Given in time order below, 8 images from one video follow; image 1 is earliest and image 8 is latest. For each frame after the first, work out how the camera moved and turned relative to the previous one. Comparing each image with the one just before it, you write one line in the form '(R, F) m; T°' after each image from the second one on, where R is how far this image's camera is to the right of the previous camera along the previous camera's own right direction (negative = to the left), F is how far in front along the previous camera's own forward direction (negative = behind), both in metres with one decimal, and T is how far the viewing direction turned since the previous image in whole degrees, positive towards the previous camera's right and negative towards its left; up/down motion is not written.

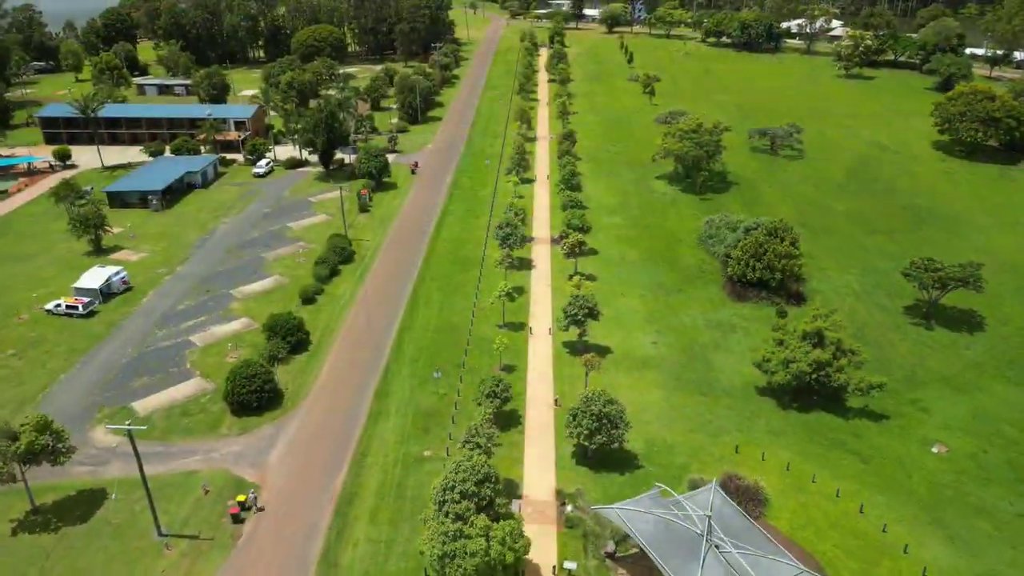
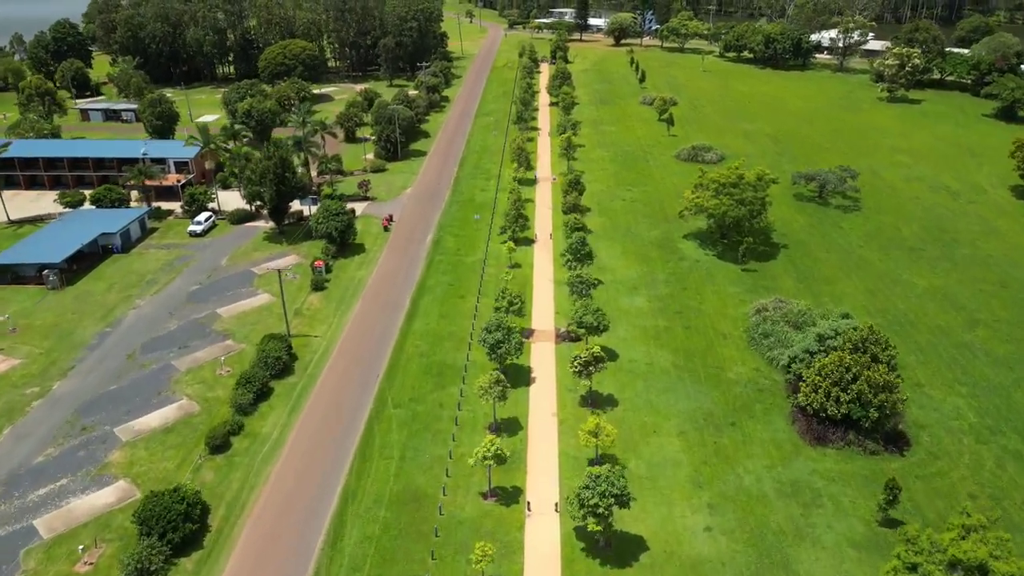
(+0.5, +15.4) m; 0°
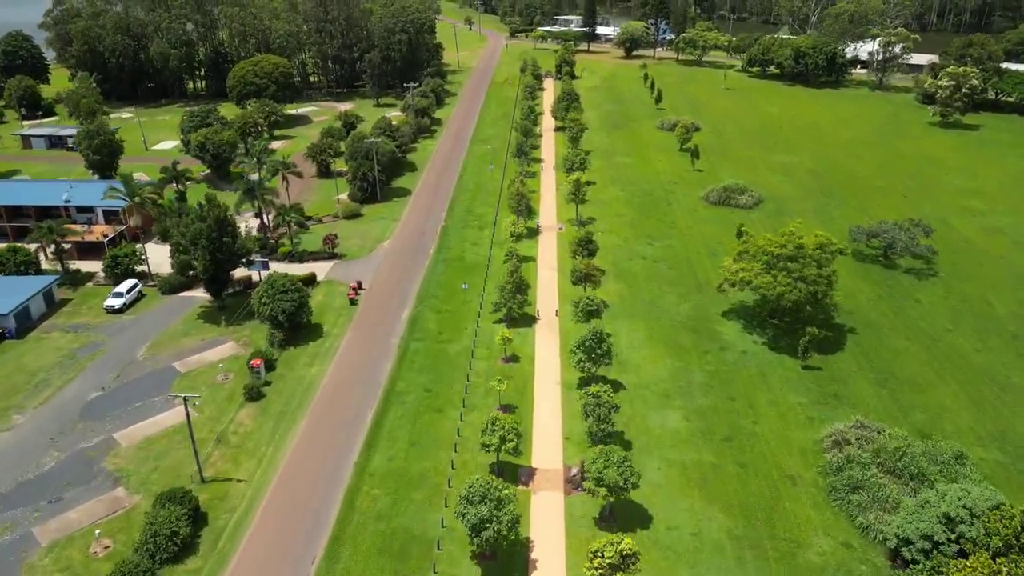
(+0.5, +13.3) m; 0°
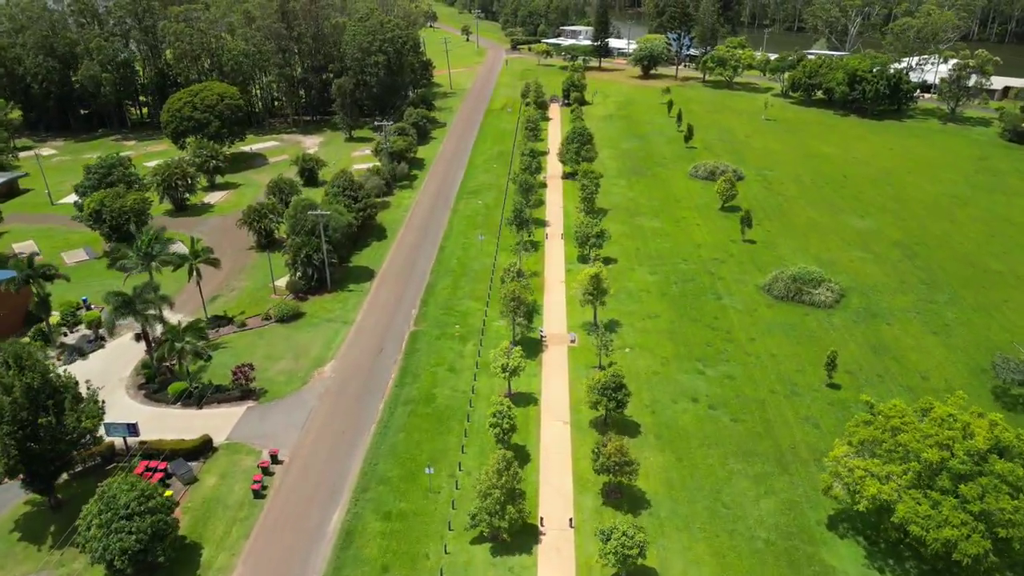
(+0.7, +19.0) m; 0°
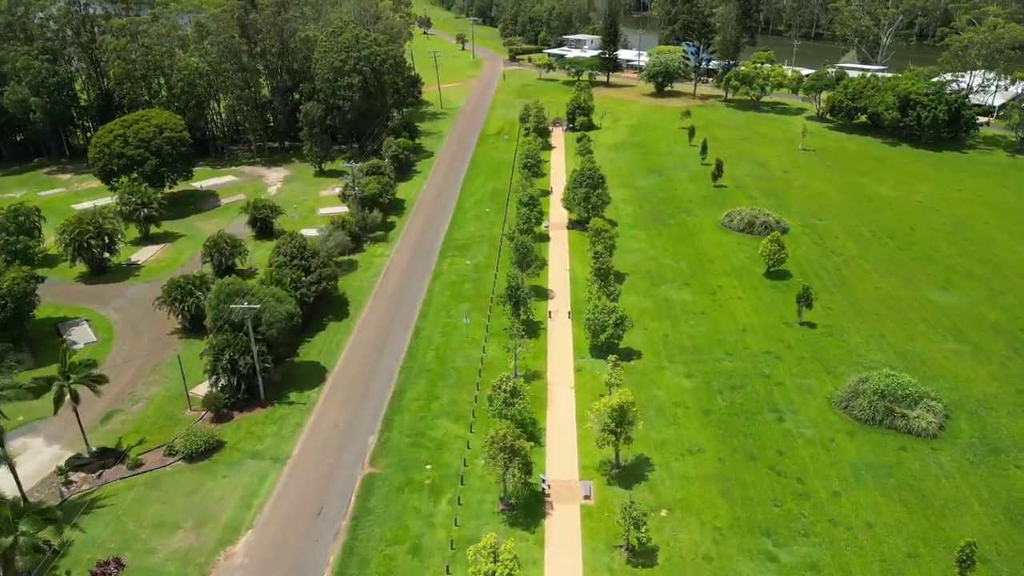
(+0.5, +13.8) m; 0°
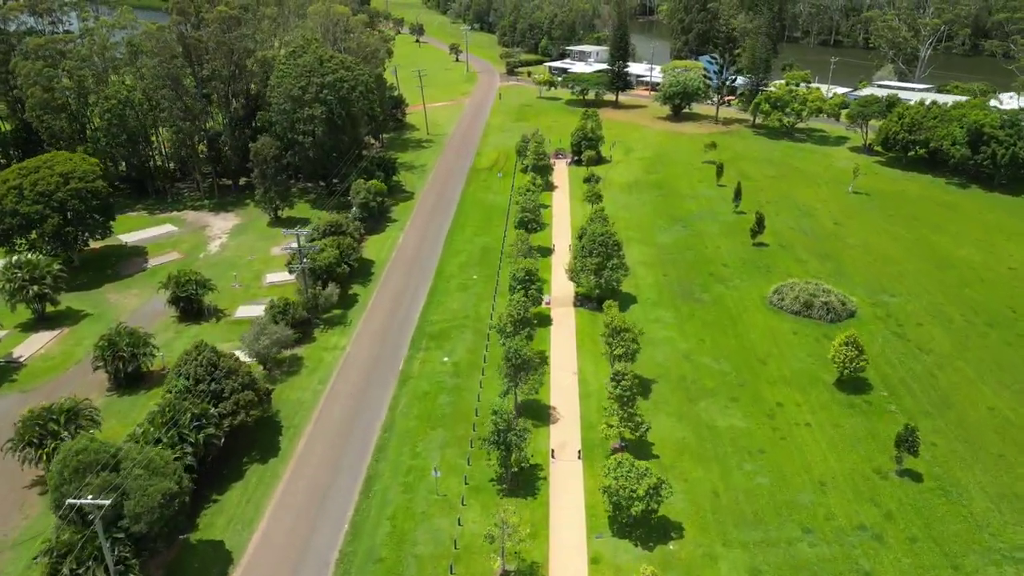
(+0.7, +13.9) m; 0°
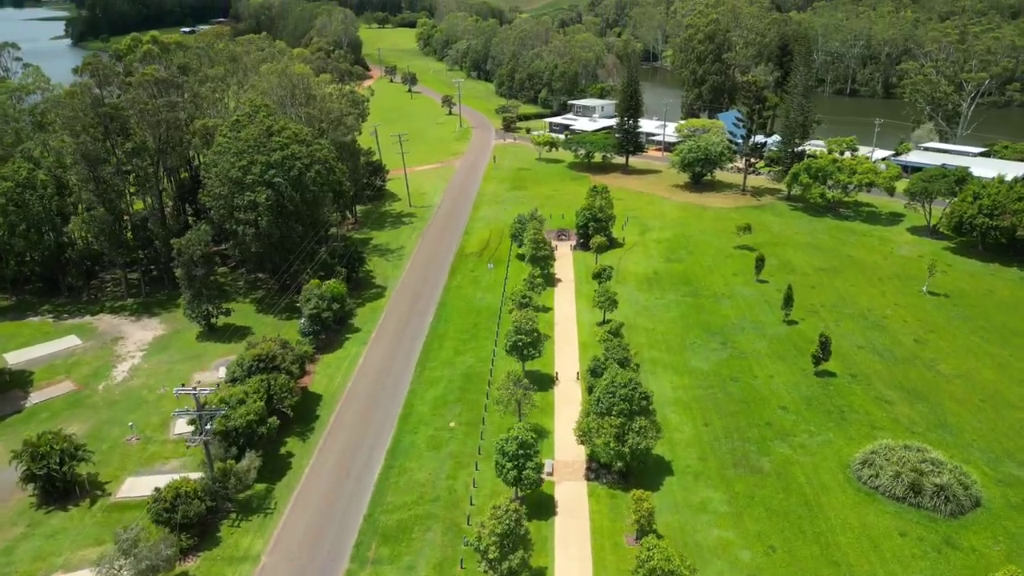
(+0.7, +14.0) m; 0°
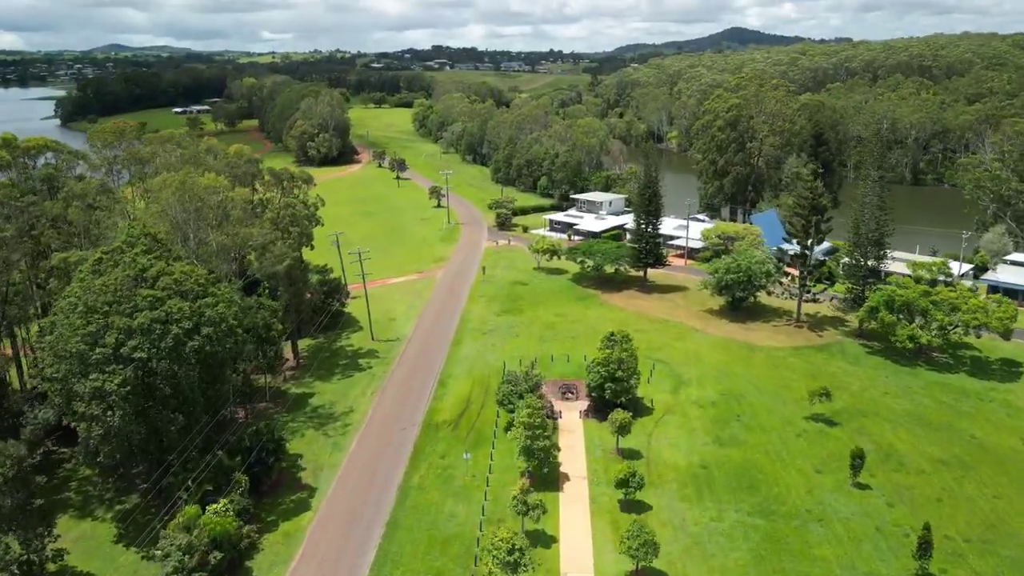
(+1.0, +18.2) m; 0°
